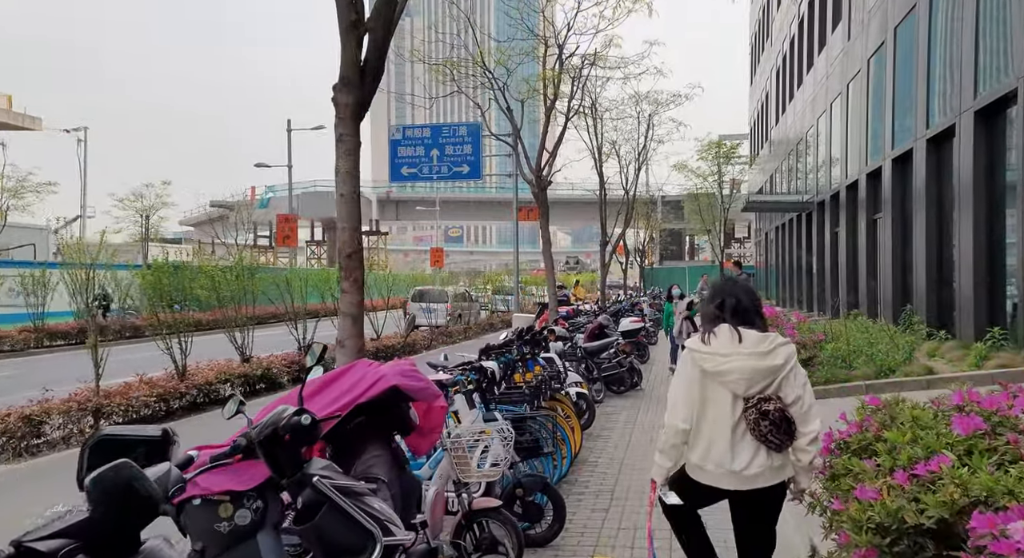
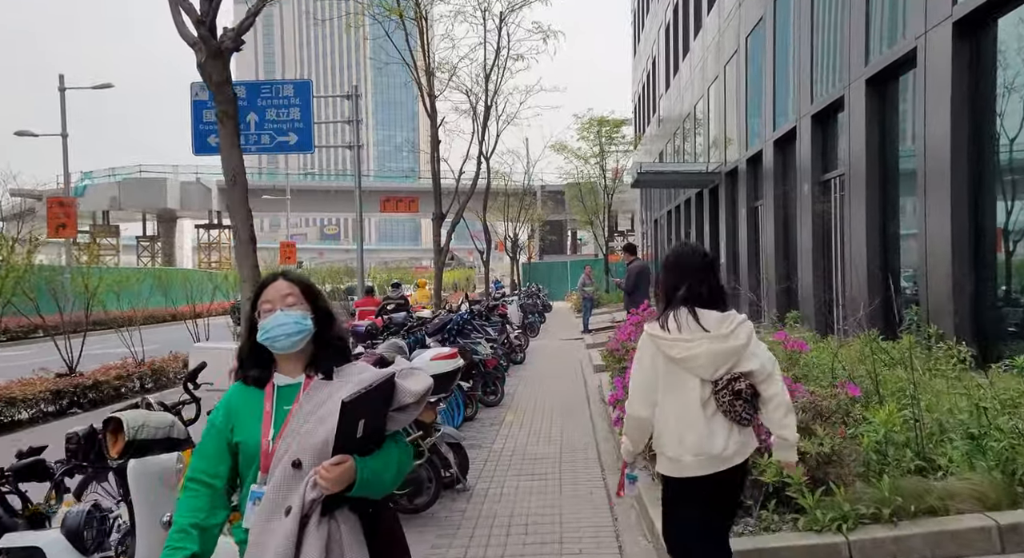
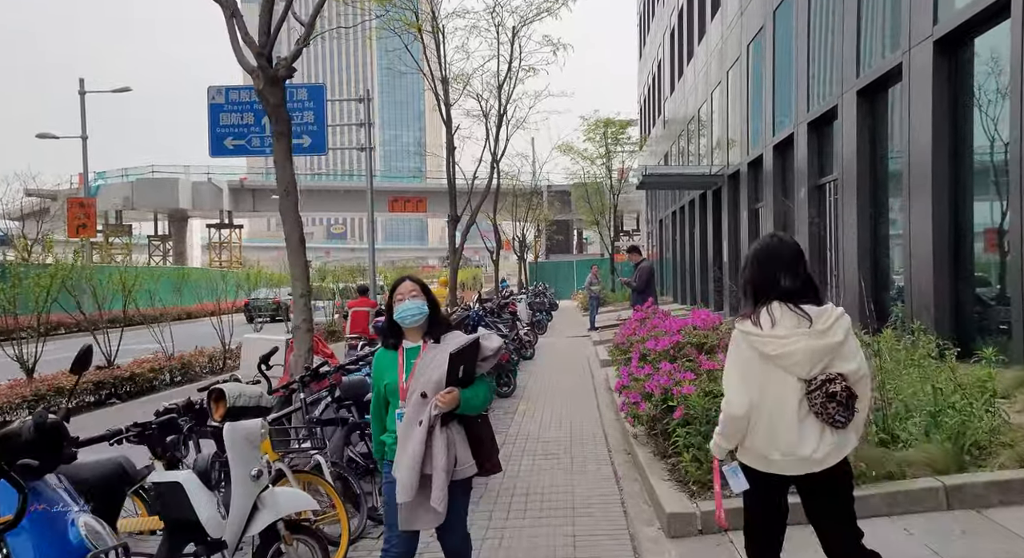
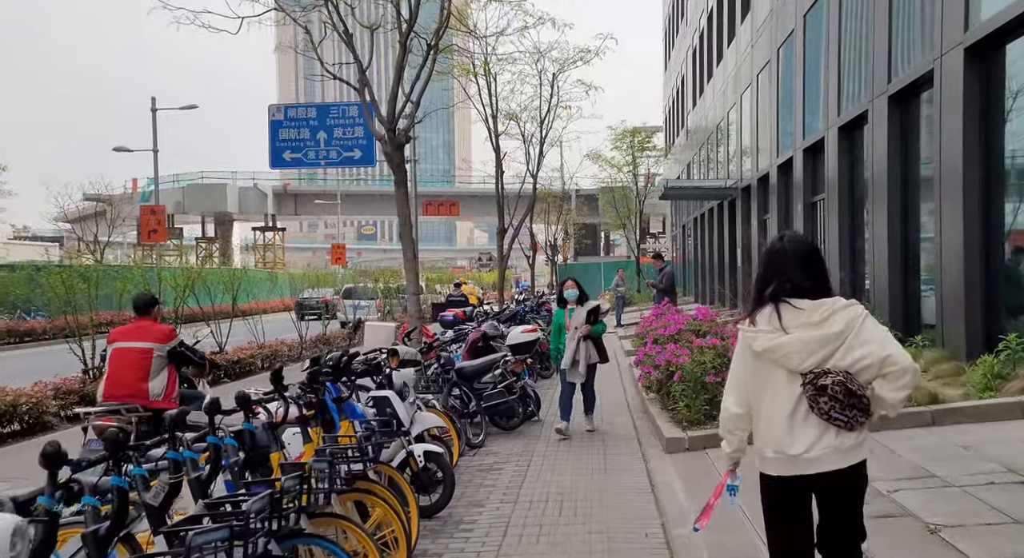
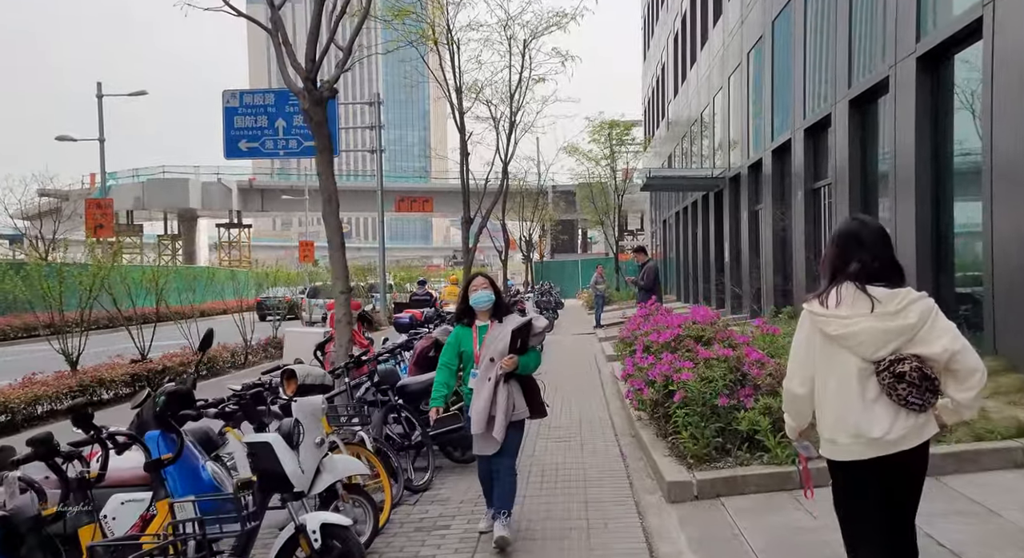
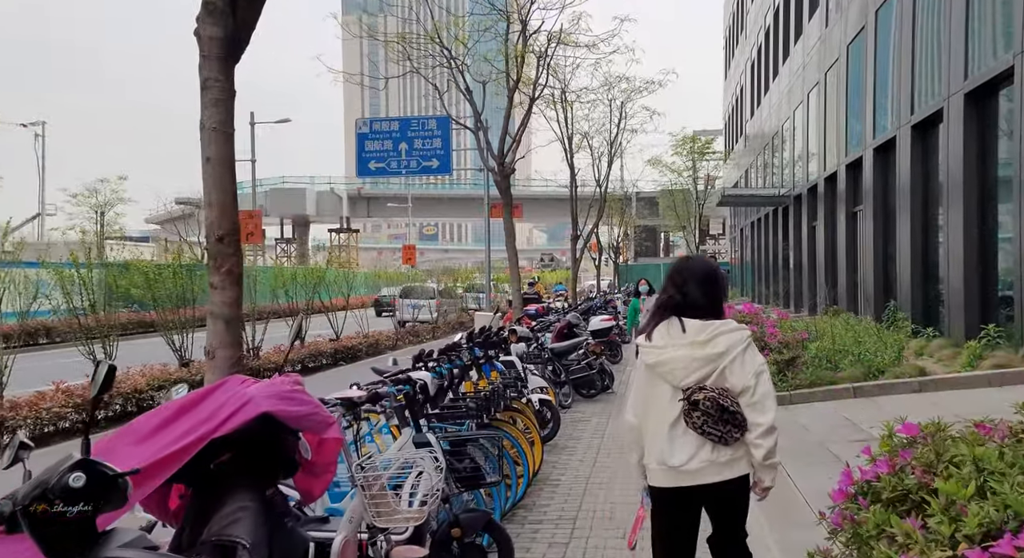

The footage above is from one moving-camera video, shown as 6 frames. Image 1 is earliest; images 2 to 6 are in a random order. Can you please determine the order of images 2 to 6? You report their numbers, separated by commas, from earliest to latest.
6, 4, 5, 3, 2
